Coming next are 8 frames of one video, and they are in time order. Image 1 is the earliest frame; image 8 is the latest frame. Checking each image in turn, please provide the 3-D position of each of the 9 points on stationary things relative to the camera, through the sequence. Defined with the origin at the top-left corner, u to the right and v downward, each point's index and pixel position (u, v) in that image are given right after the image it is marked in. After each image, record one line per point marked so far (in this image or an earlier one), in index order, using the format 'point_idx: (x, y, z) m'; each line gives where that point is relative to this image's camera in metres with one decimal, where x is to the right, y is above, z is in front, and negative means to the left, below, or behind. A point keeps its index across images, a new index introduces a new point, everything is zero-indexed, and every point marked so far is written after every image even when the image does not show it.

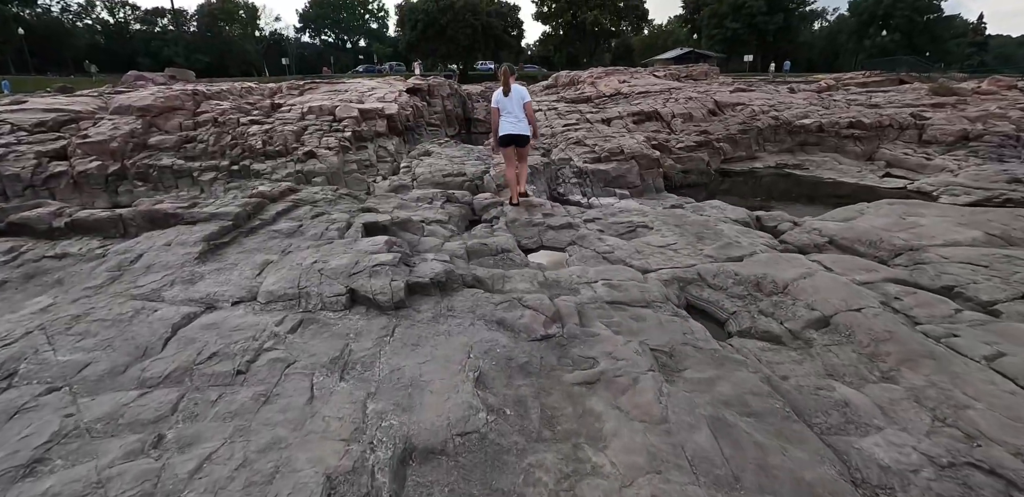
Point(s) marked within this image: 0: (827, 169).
0: (+12.7, +3.3, +18.2) m
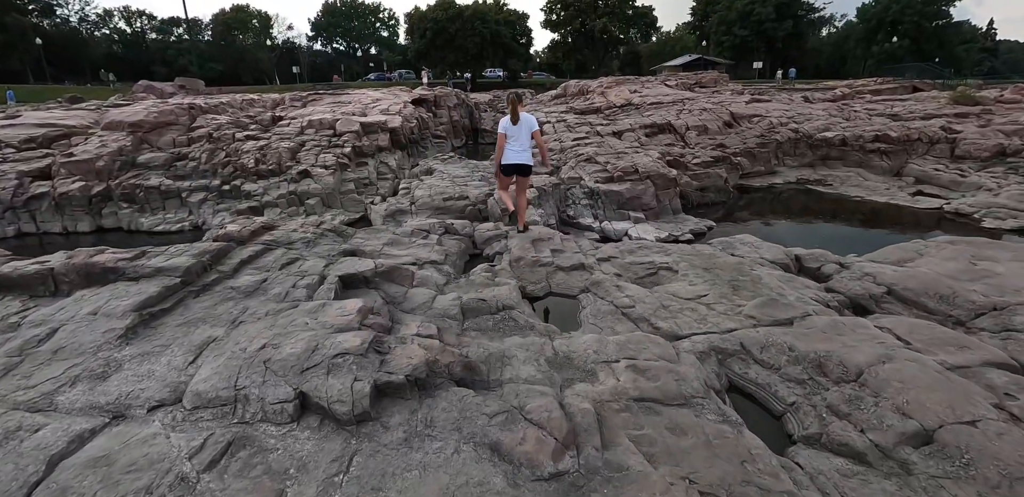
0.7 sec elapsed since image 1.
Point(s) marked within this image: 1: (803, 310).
0: (+13.0, +2.4, +17.1) m
1: (+3.1, -0.7, +4.7) m
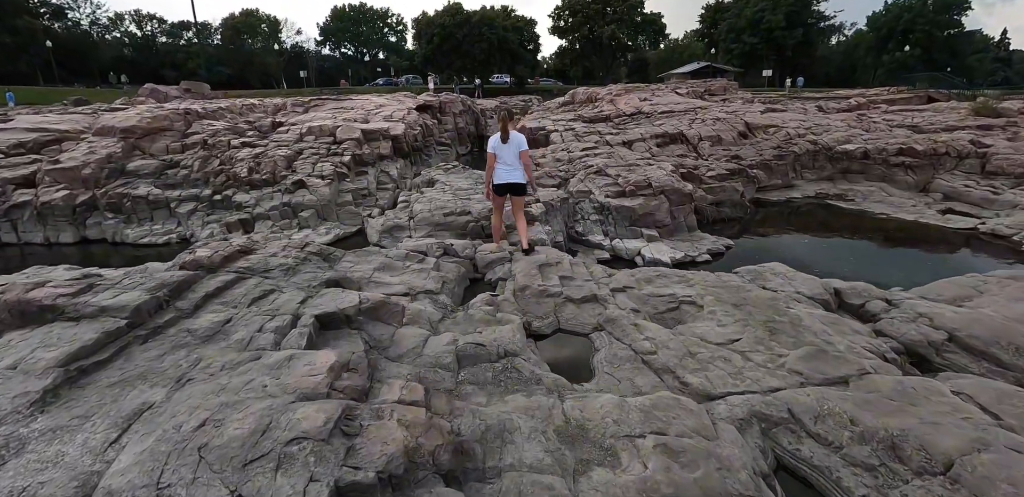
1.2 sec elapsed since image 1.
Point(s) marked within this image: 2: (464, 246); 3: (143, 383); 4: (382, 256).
0: (+13.2, +1.7, +16.3) m
1: (+3.1, -1.1, +4.0) m
2: (-0.8, +0.1, +7.5) m
3: (-2.6, -0.9, +3.1) m
4: (-1.9, -0.1, +6.4) m
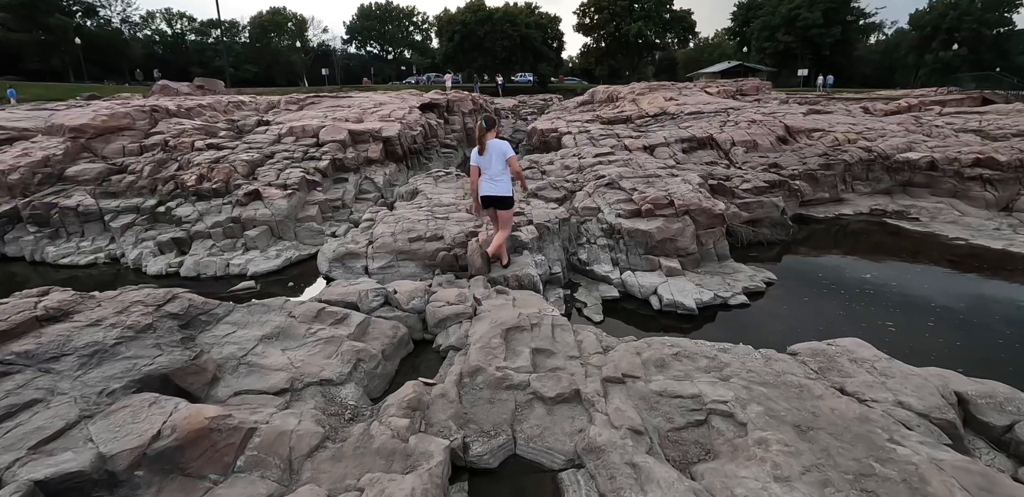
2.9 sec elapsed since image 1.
0: (+13.3, +0.8, +13.6) m
1: (+2.5, -1.7, +1.9) m
2: (-1.2, -0.5, +5.6) m
3: (-3.2, -1.5, +1.3) m
4: (-2.3, -0.7, +4.6) m
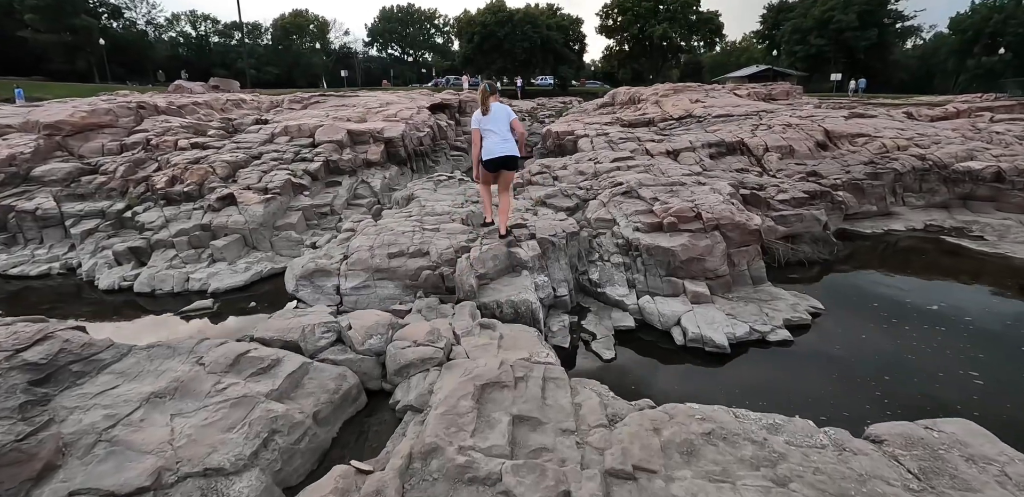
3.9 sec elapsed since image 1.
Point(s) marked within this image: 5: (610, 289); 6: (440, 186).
0: (+13.5, +0.3, +12.0) m
1: (+2.2, -2.0, +0.7) m
2: (-1.3, -0.7, +4.5) m
3: (-3.6, -1.7, +0.3) m
4: (-2.5, -0.9, +3.5) m
5: (+1.7, -0.7, +7.8) m
6: (-1.9, +1.7, +11.9) m
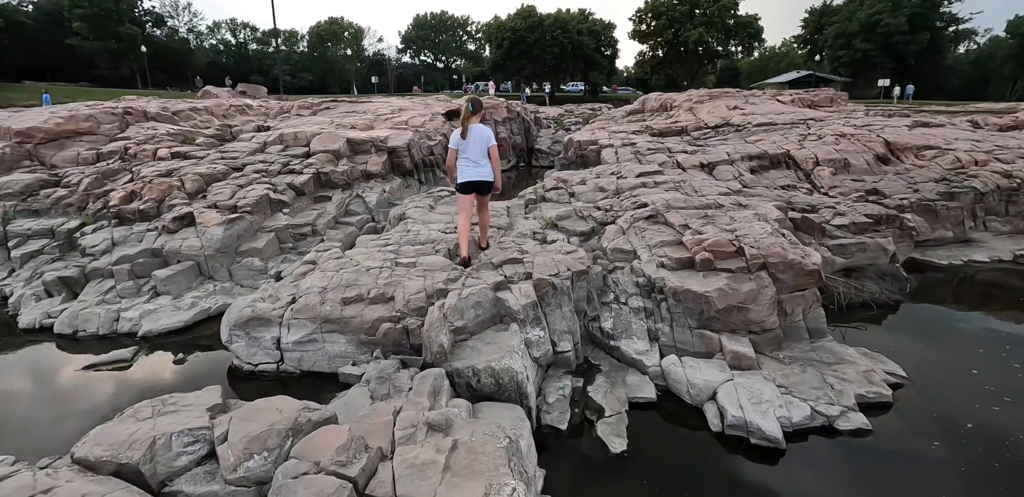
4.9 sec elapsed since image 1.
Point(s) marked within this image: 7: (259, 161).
0: (+13.6, -0.7, +9.7) m
1: (+1.6, -2.5, -0.9) m
2: (-1.6, -1.3, +3.1) m
3: (-4.2, -2.1, -0.9) m
4: (-2.9, -1.4, +2.2) m
5: (+1.6, -1.3, +6.2) m
6: (-1.7, +1.1, +10.5) m
7: (-6.3, +2.2, +11.1) m
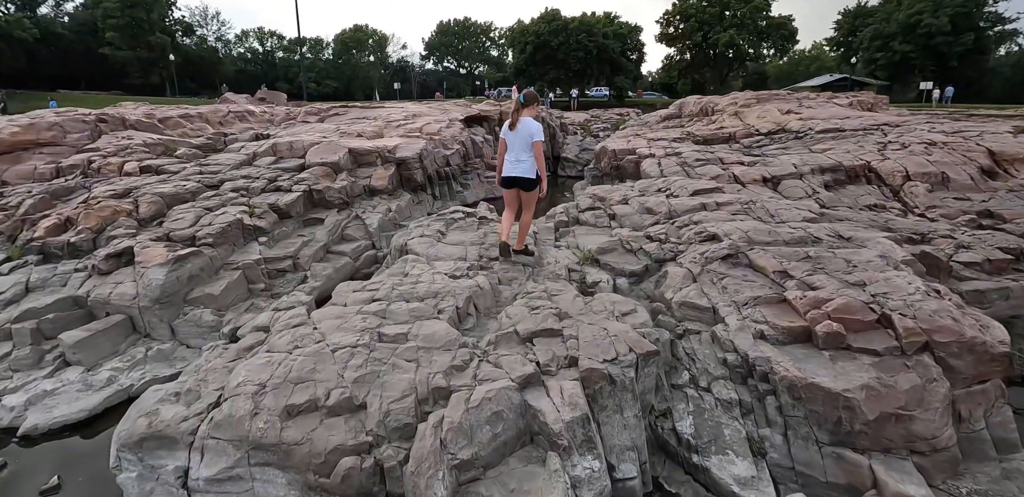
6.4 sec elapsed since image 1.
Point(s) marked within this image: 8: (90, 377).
0: (+14.0, -1.5, +7.0) m
1: (+1.6, -3.1, -3.0) m
2: (-1.5, -1.9, +1.2) m
3: (-4.2, -2.6, -2.8) m
4: (-2.8, -1.9, +0.3) m
5: (+1.9, -2.0, +4.2) m
6: (-1.2, +0.4, +8.6) m
7: (-5.7, +1.5, +9.4) m
8: (-4.7, -1.4, +4.9) m
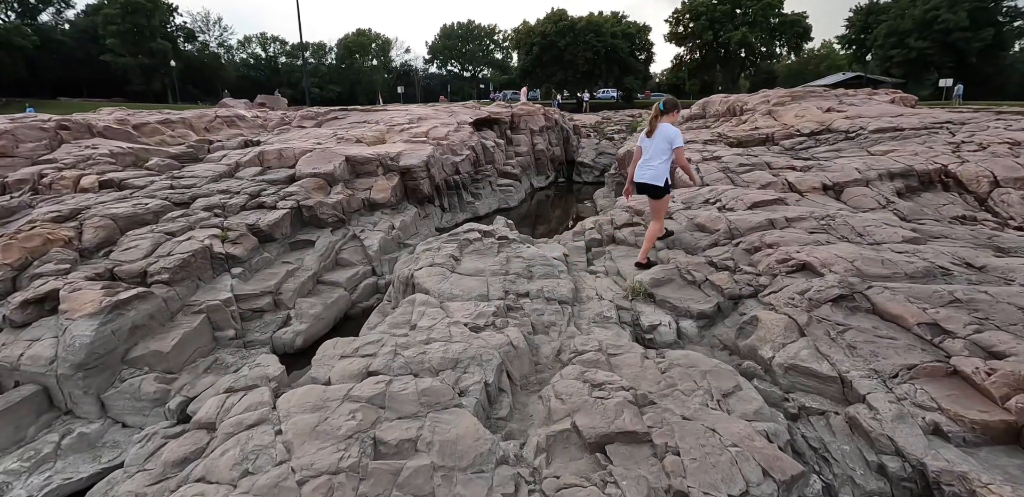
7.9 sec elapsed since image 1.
0: (+14.5, -1.8, +5.3) m
1: (+1.9, -3.5, -4.6) m
2: (-1.1, -2.3, -0.4) m
3: (-3.8, -3.0, -4.2) m
4: (-2.4, -2.3, -1.2) m
5: (+2.3, -2.4, +2.6) m
6: (-0.7, 0.0, +7.1) m
7: (-5.2, +1.0, +7.9) m
8: (-4.2, -1.9, +3.5) m
